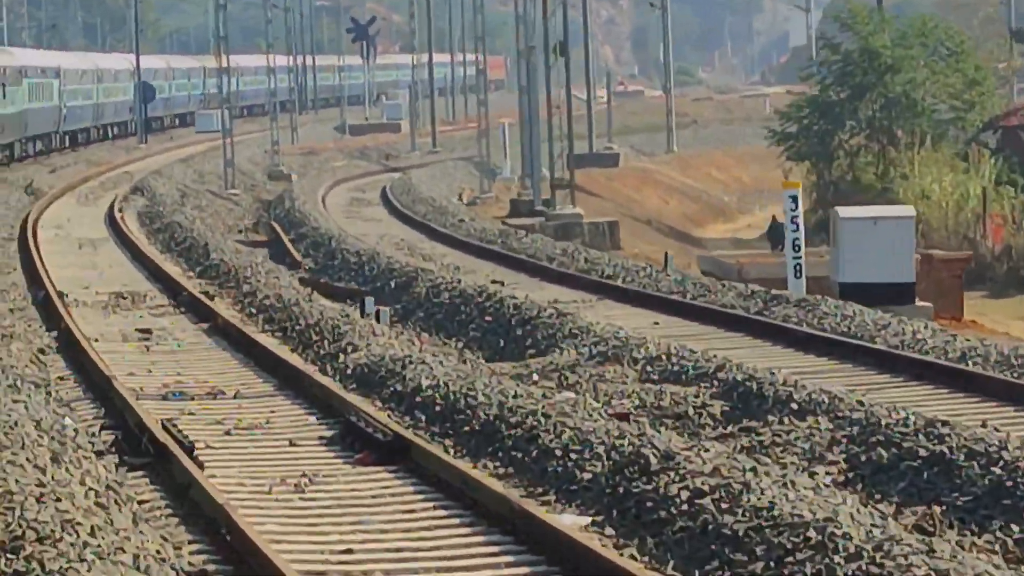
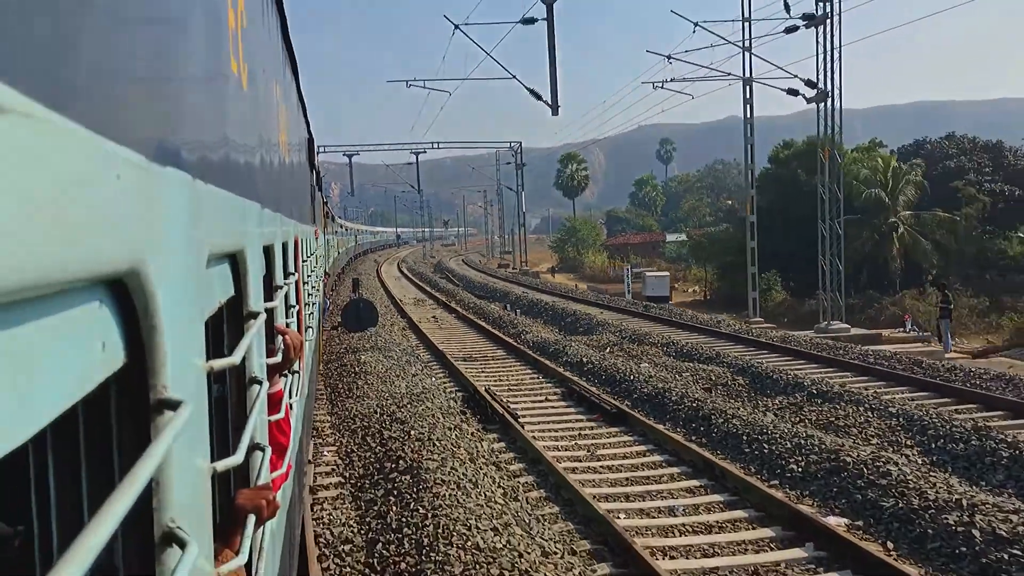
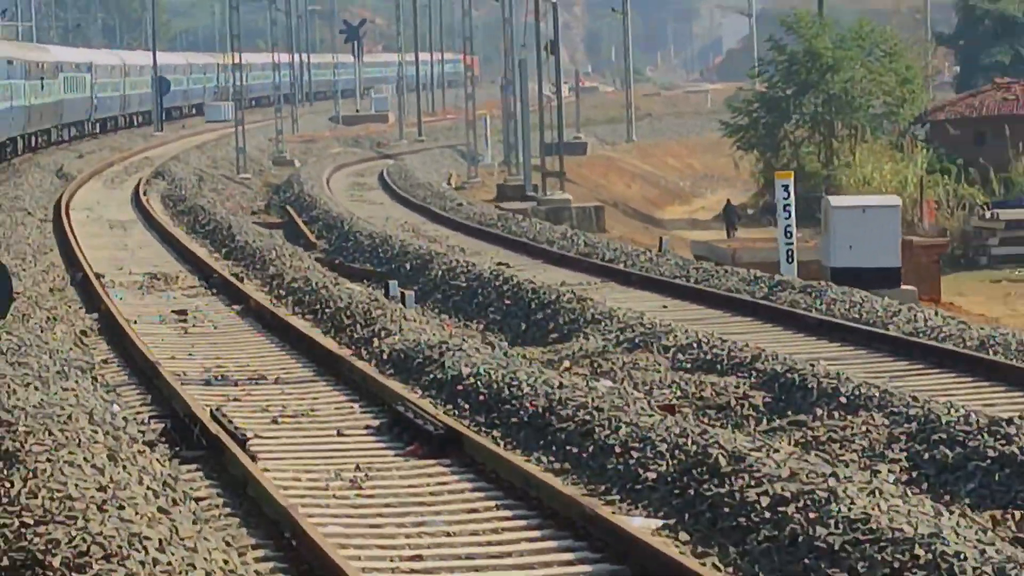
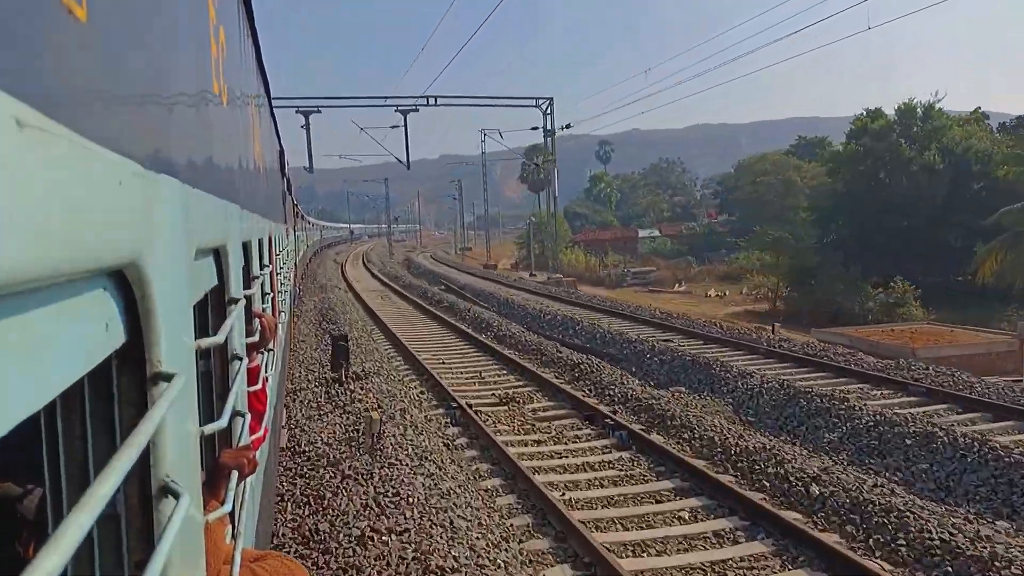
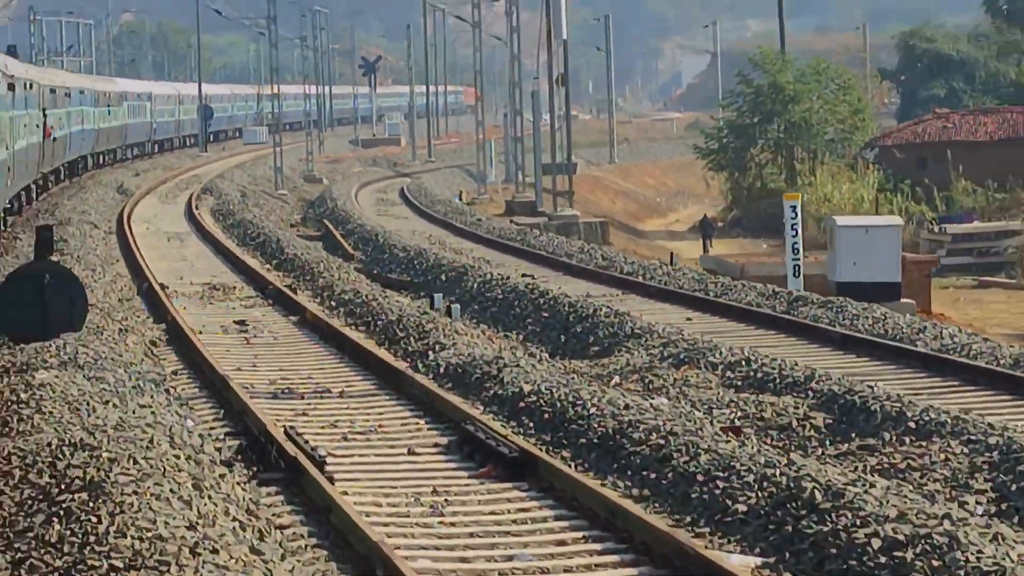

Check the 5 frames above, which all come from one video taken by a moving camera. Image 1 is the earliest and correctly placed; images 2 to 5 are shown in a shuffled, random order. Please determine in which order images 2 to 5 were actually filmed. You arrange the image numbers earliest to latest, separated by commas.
3, 5, 2, 4
